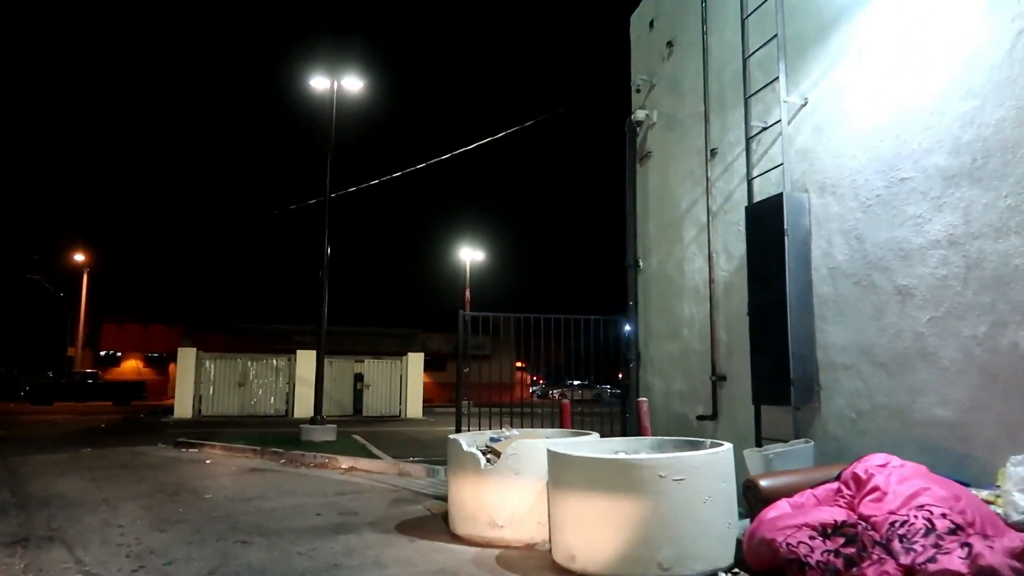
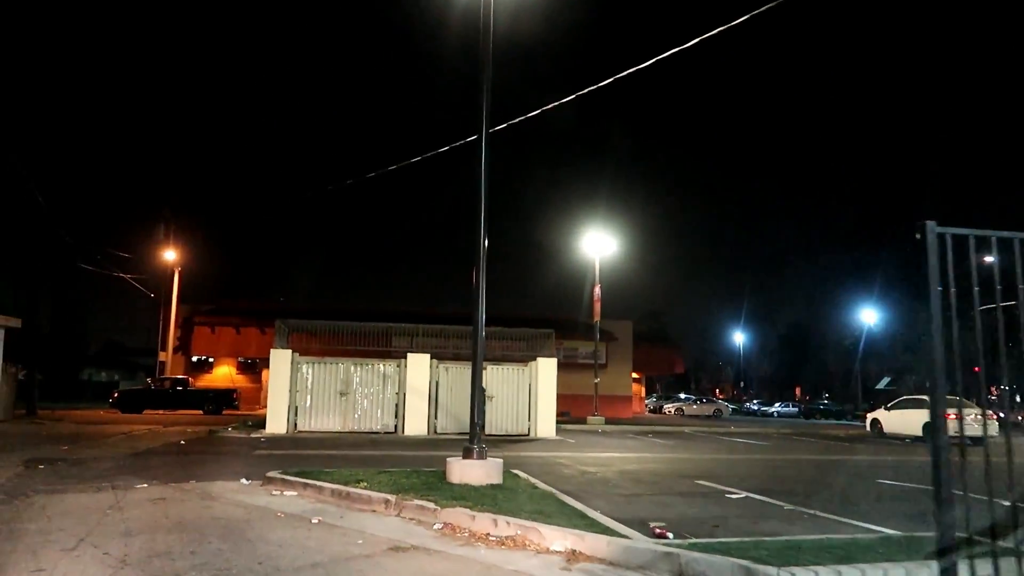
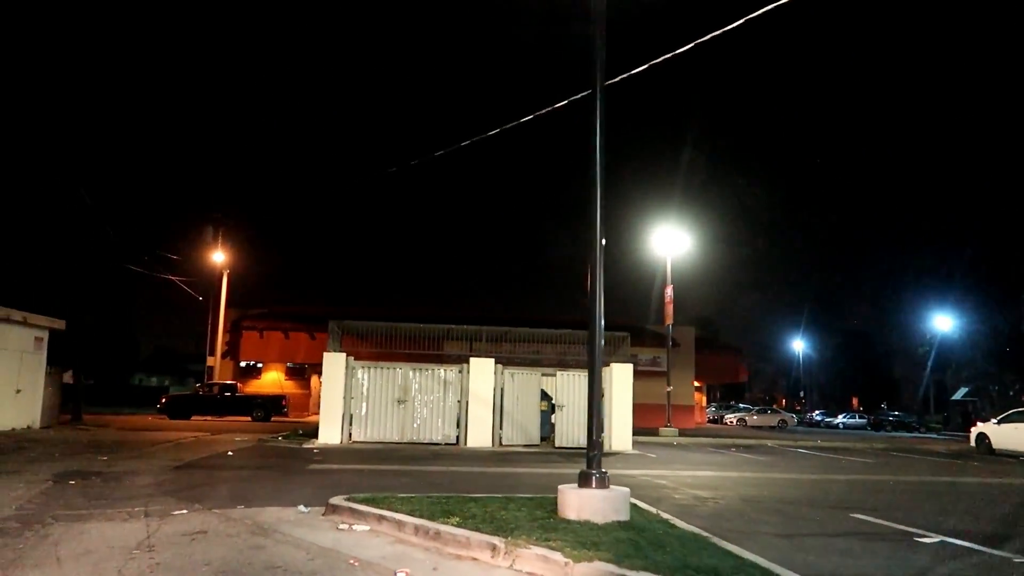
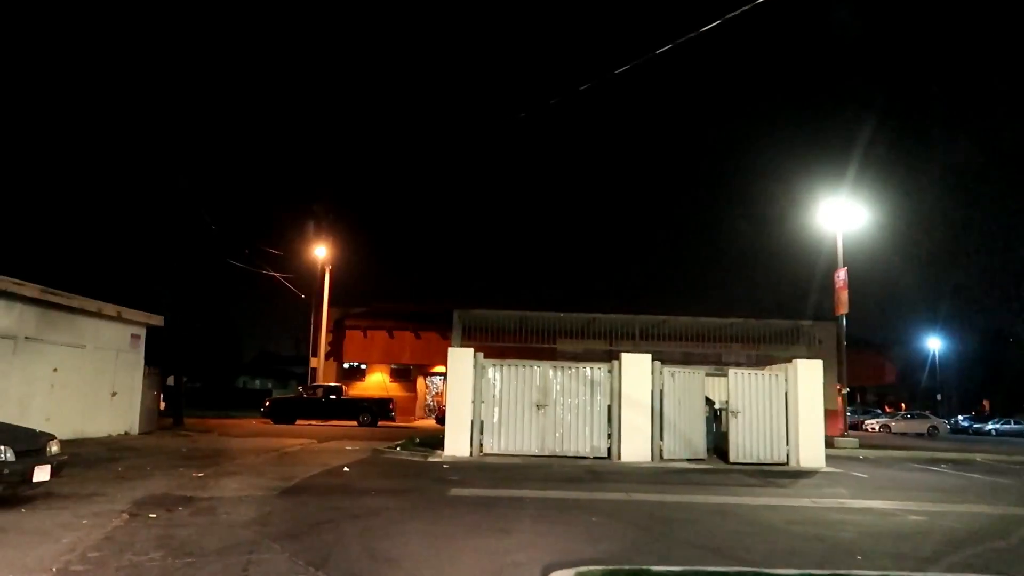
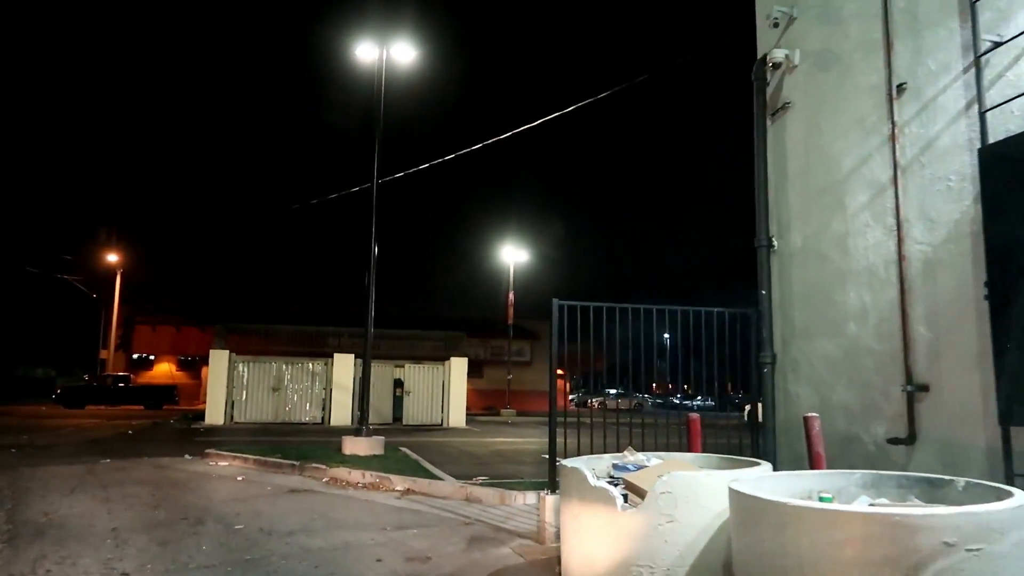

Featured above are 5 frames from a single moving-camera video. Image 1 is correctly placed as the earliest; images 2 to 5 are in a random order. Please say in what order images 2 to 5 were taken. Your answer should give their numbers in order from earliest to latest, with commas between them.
5, 2, 3, 4
